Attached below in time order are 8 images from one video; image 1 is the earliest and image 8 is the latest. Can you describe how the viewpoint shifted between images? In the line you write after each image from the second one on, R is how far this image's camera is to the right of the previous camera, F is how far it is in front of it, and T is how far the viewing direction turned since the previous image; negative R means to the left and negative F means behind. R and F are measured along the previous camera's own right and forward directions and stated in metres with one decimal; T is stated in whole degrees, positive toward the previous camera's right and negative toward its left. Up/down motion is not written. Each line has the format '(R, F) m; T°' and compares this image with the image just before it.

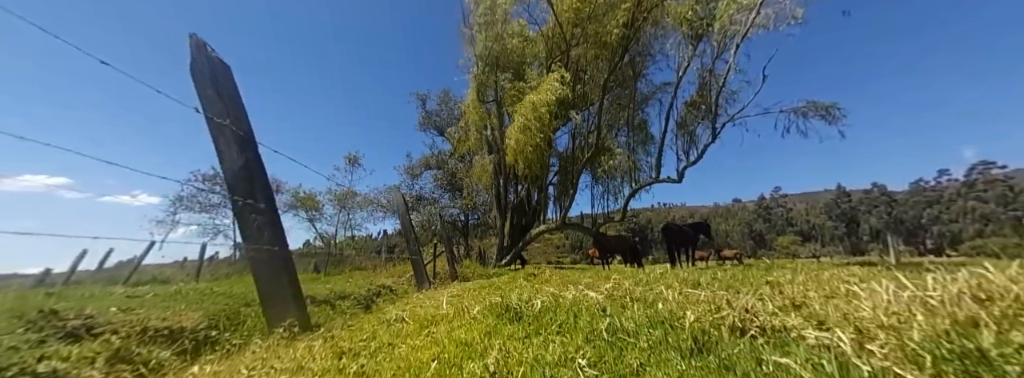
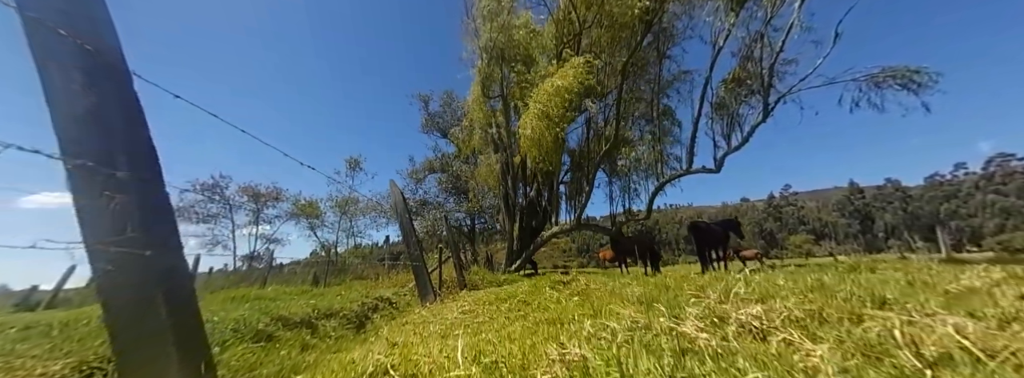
(-0.3, +1.0) m; -1°
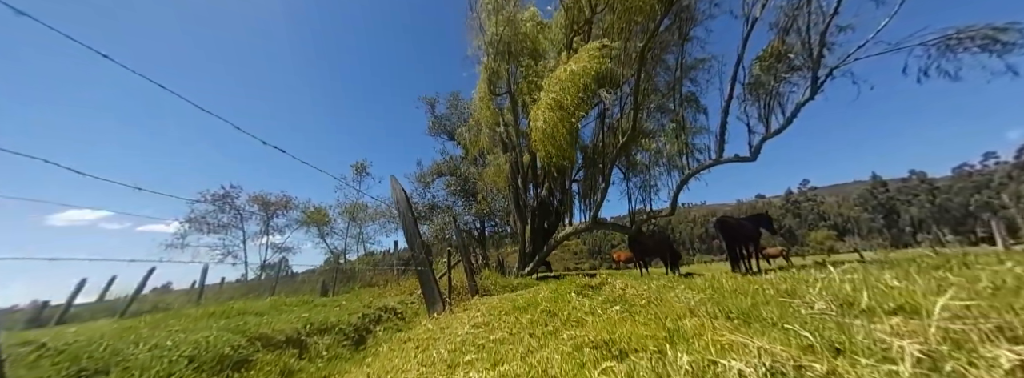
(-0.1, +0.6) m; -2°
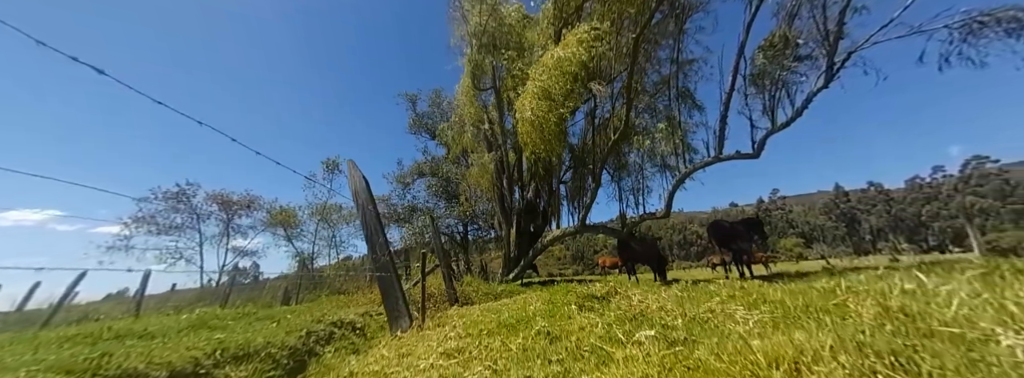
(0.0, +0.8) m; +3°
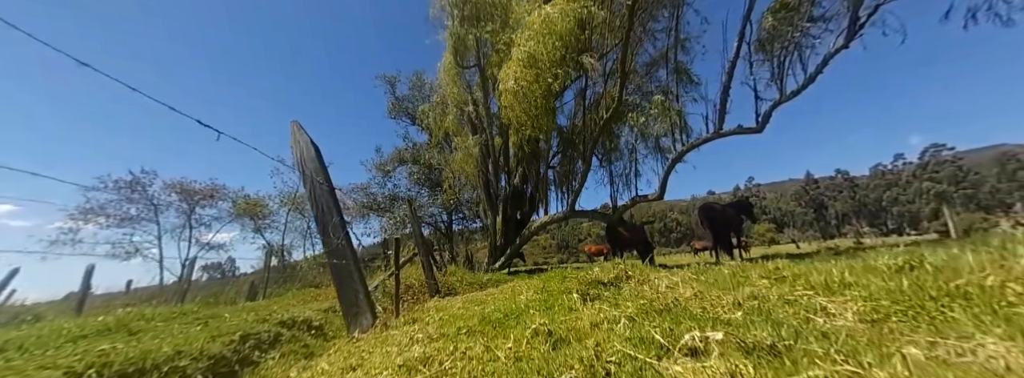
(0.0, +0.7) m; +3°
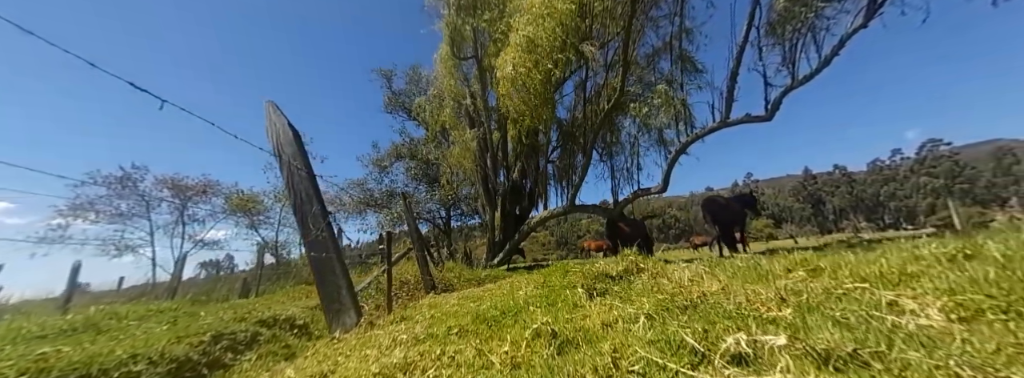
(0.0, +0.3) m; 0°
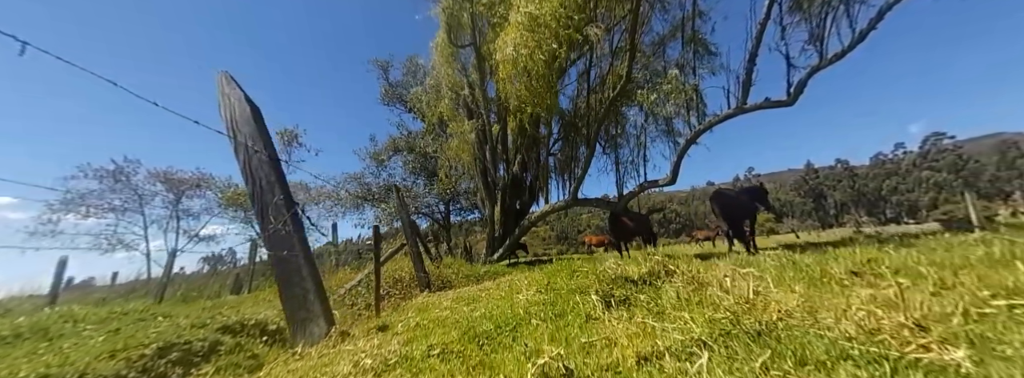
(0.0, +0.4) m; 0°
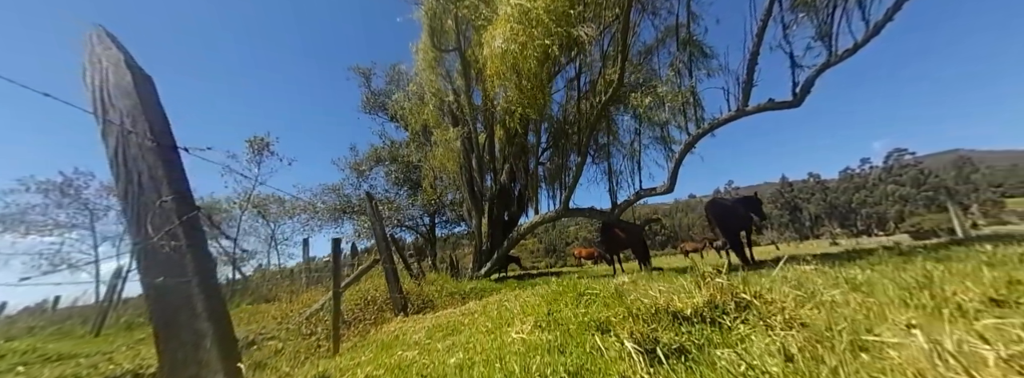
(0.0, +0.6) m; +3°
